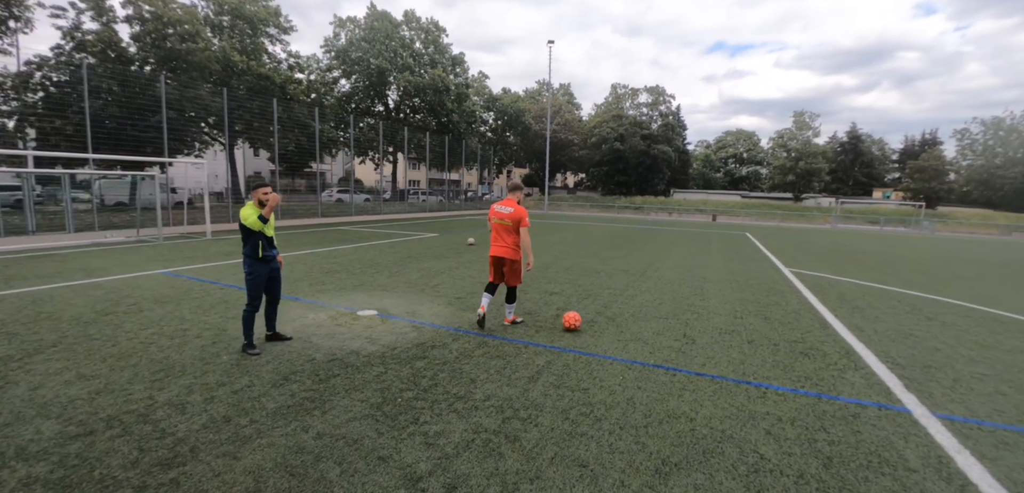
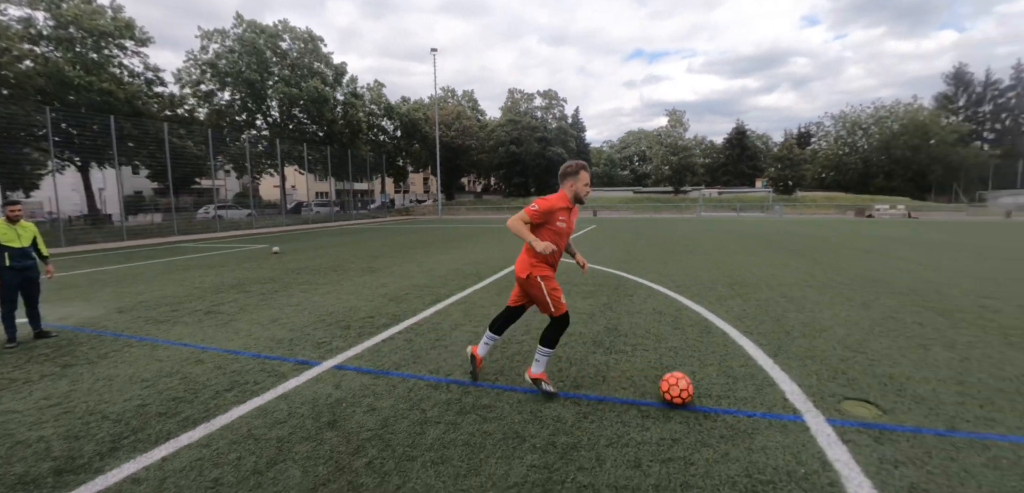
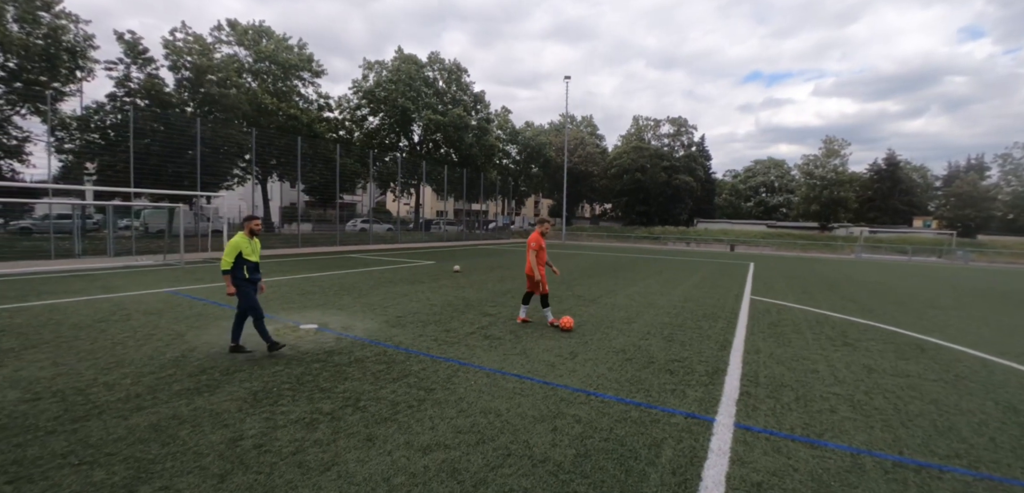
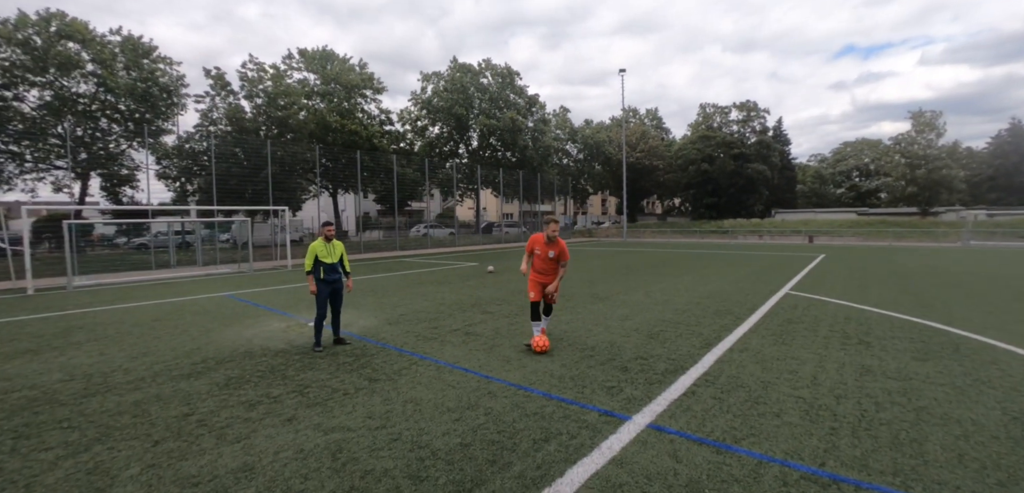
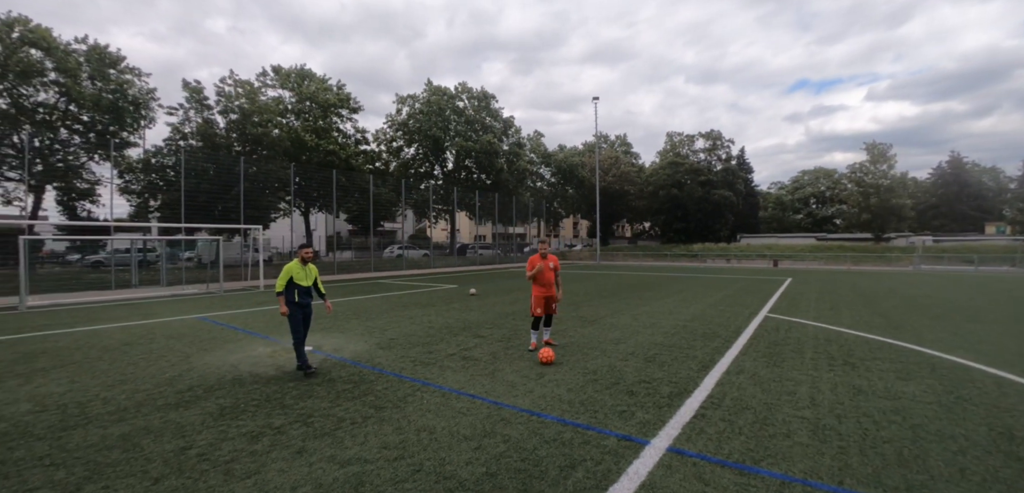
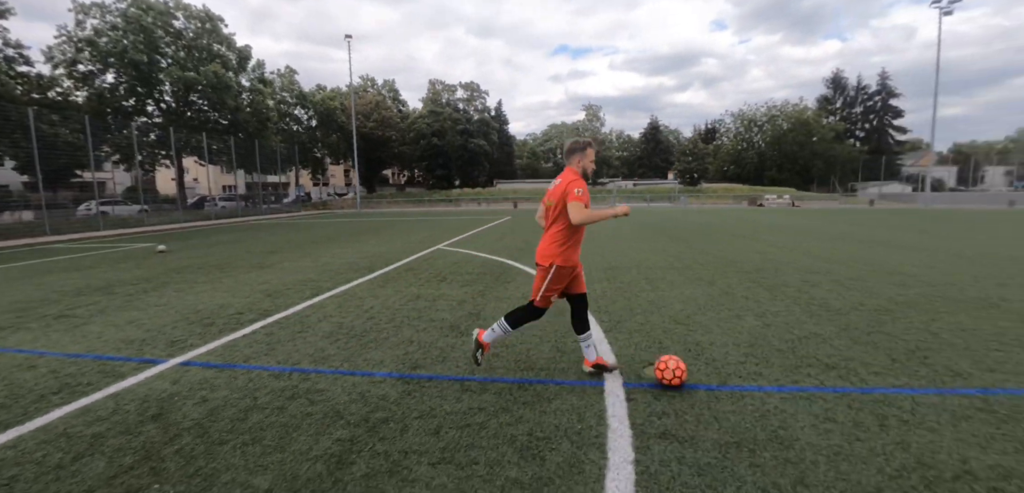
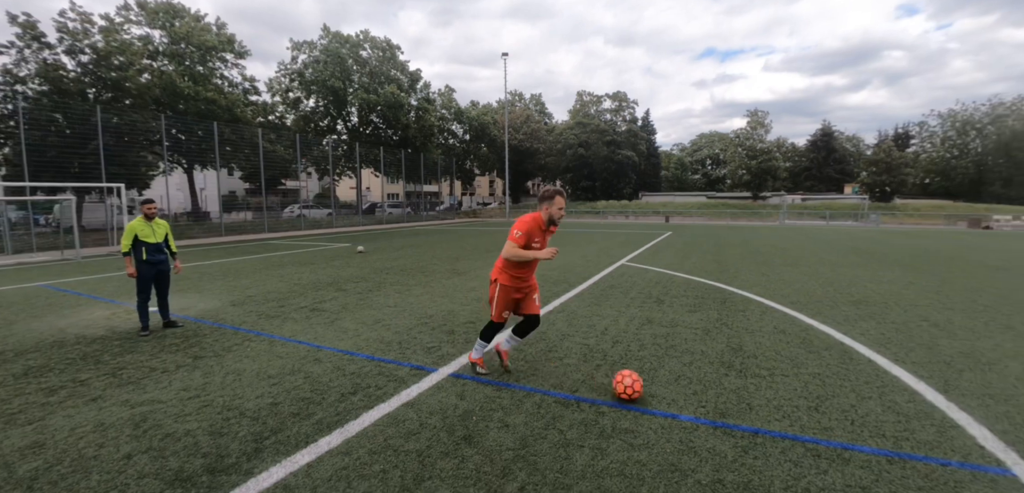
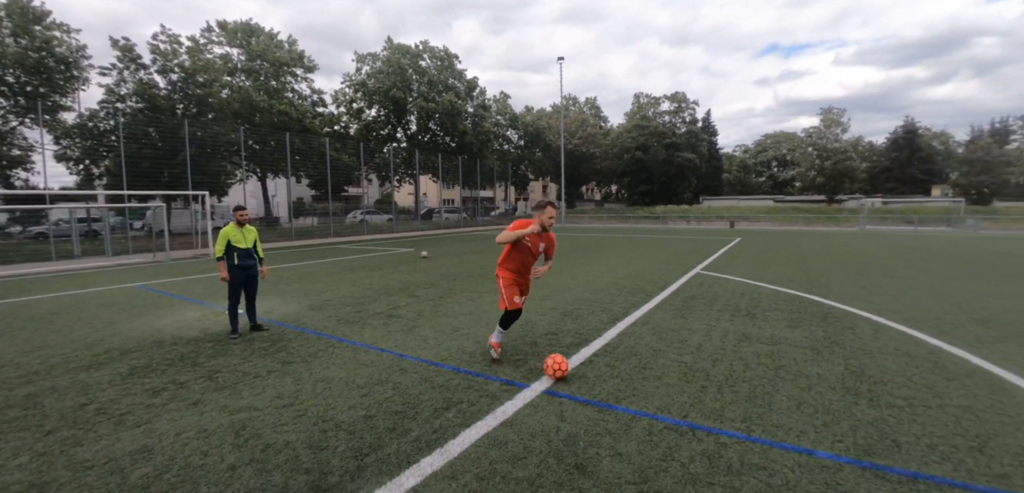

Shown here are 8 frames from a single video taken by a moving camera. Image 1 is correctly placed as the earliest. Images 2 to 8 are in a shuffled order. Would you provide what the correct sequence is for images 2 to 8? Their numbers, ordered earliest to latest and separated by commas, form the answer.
3, 5, 4, 8, 7, 2, 6
